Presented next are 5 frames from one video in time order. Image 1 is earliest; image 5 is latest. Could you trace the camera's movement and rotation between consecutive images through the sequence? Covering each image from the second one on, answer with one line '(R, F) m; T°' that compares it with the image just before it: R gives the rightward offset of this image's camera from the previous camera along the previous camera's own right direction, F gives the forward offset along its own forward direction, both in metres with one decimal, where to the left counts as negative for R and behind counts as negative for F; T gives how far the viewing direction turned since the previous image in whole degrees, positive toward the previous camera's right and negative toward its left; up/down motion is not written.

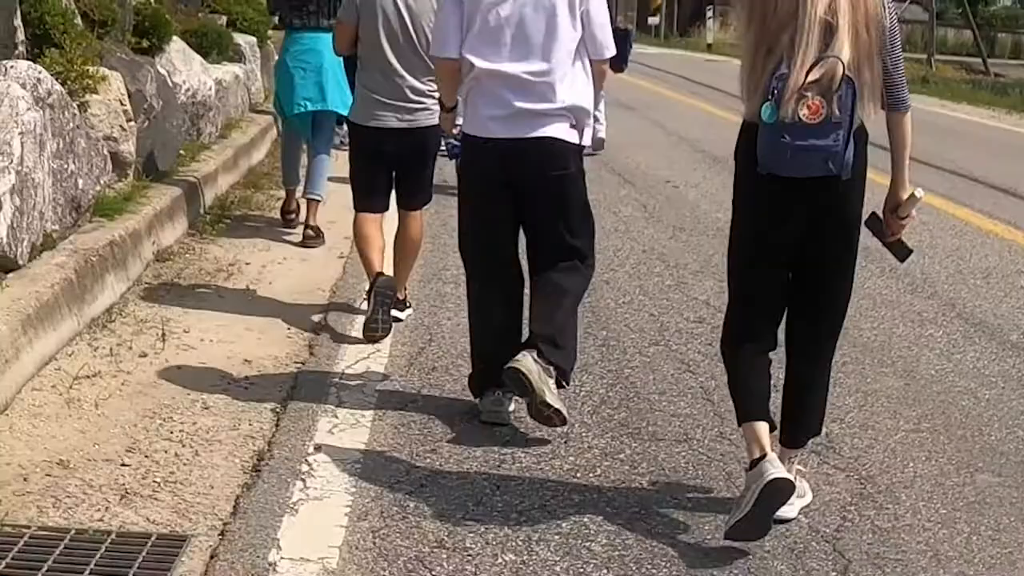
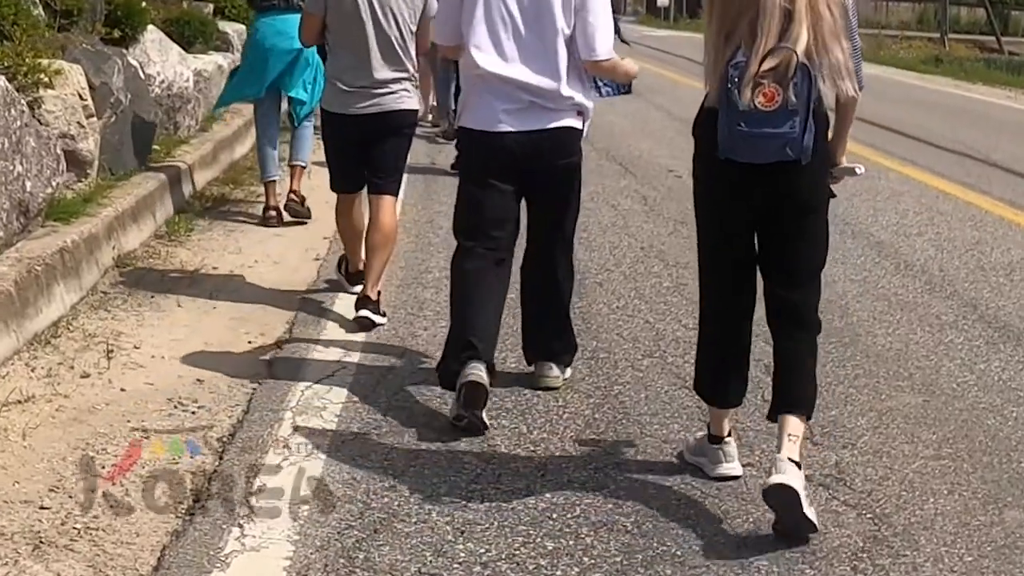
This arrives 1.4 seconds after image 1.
(+0.1, +0.5) m; -1°
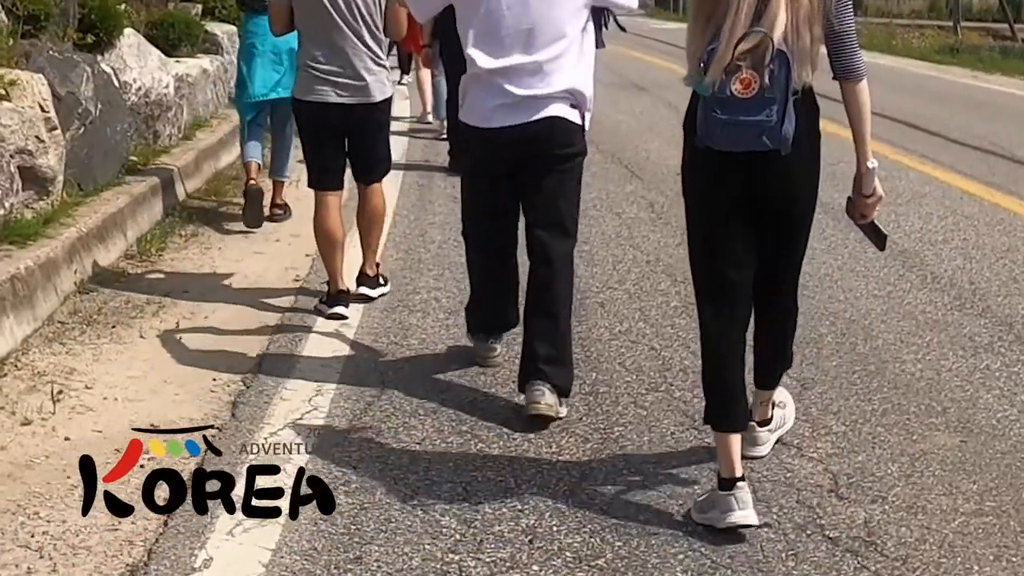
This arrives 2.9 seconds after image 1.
(+0.1, +0.5) m; -1°
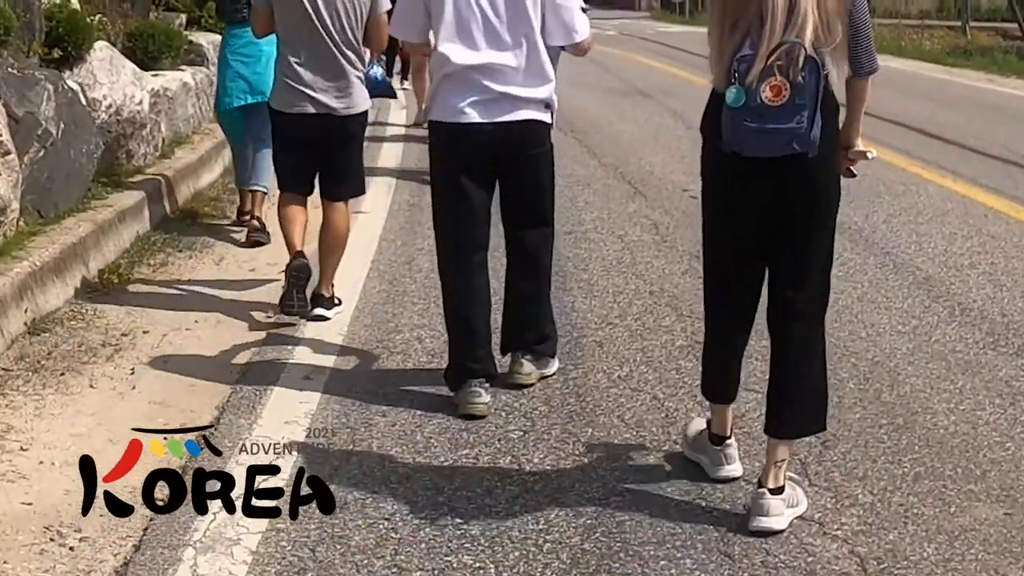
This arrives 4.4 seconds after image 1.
(+0.1, +0.5) m; 0°
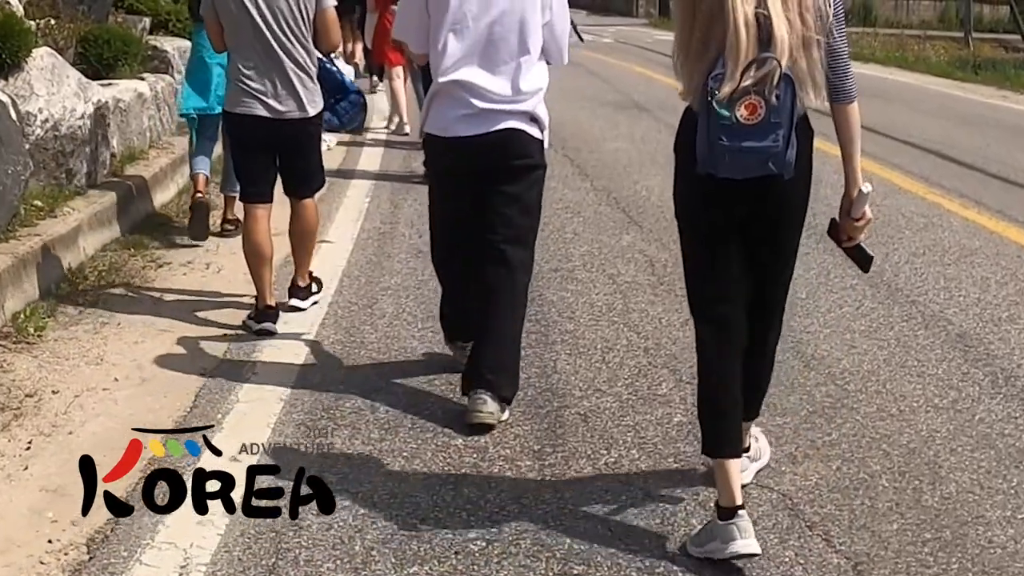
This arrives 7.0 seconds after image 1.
(+0.1, +0.8) m; 0°
